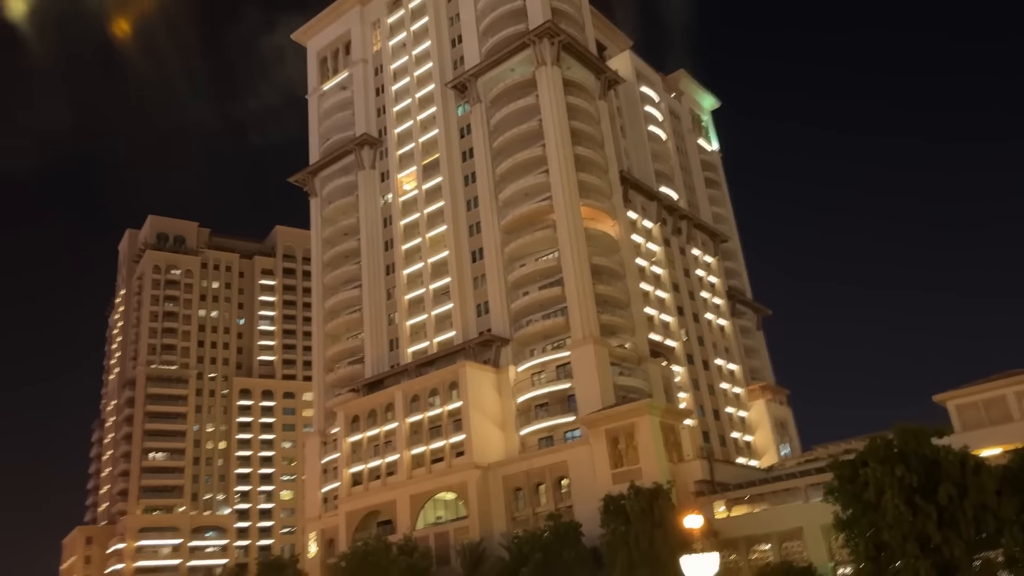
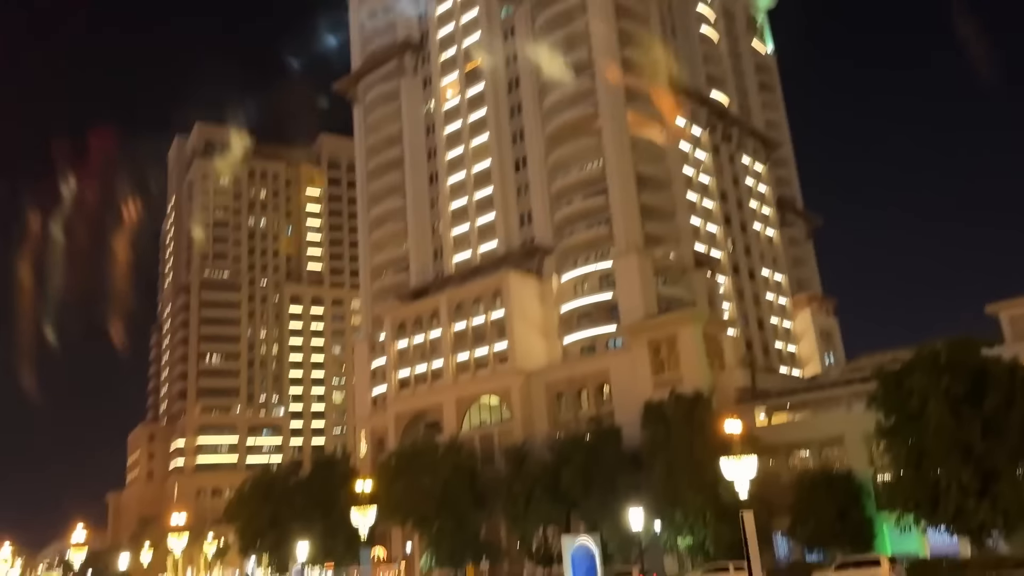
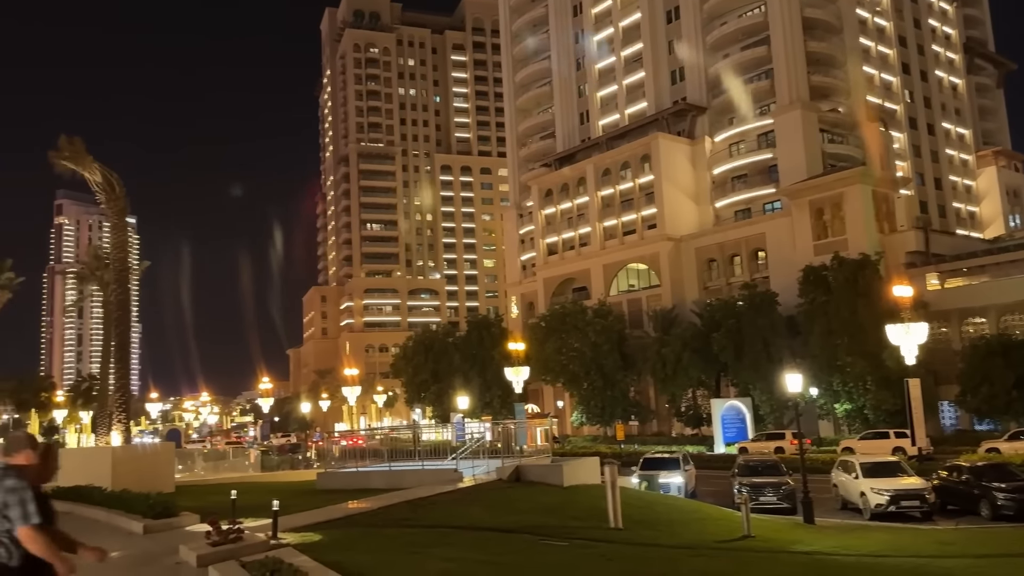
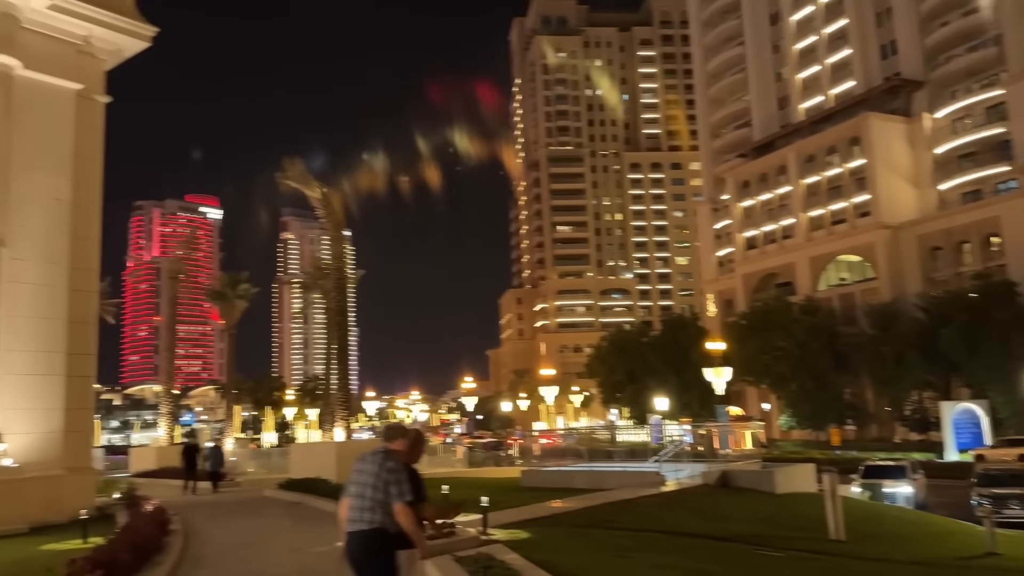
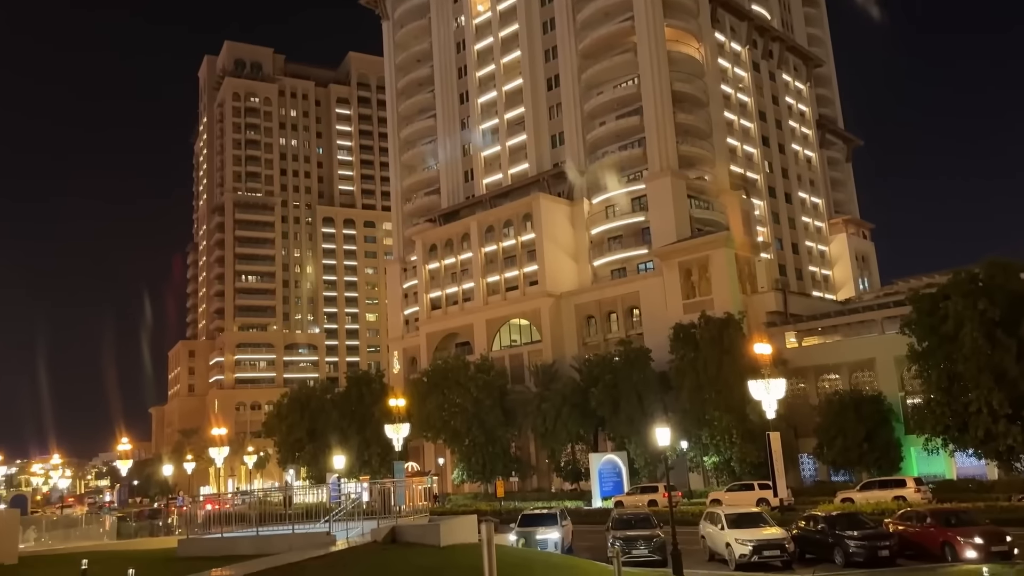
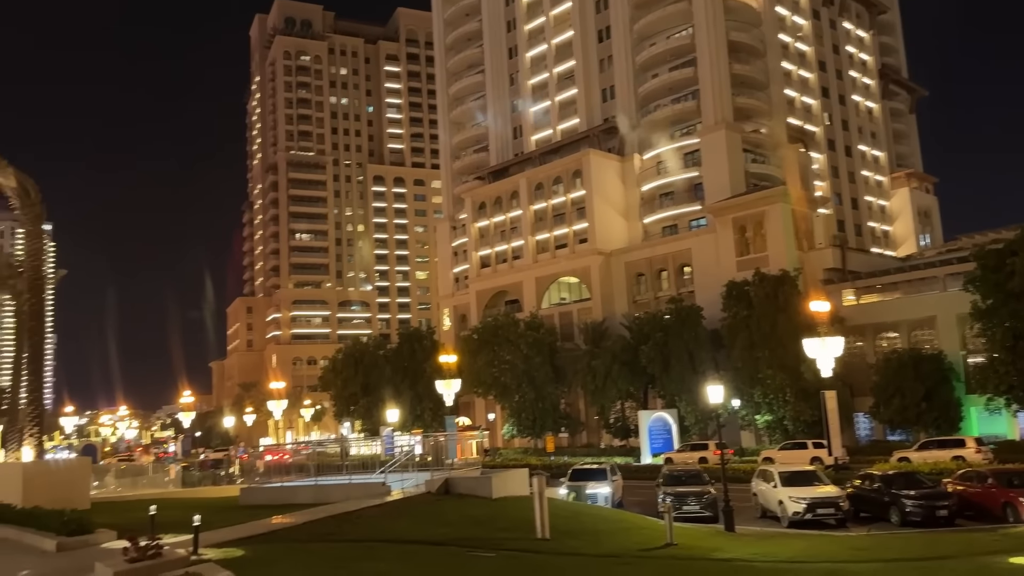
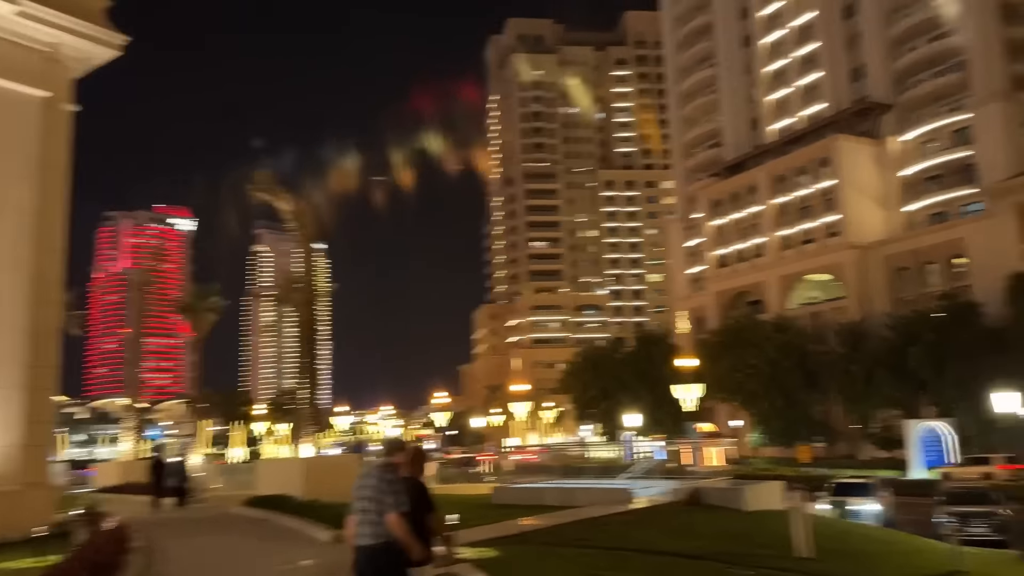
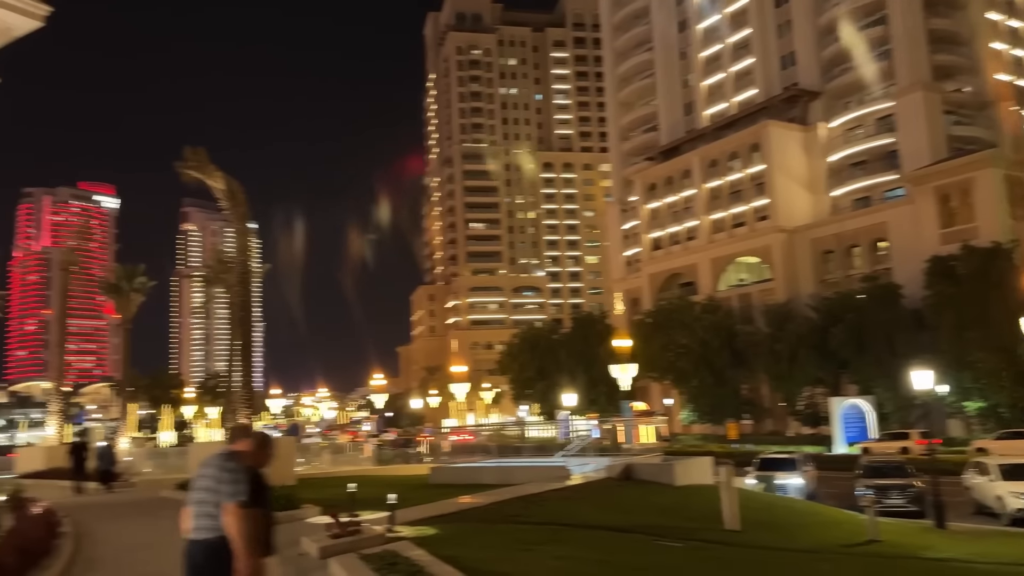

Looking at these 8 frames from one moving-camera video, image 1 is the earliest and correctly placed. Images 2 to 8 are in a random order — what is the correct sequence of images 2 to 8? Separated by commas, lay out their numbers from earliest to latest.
2, 5, 6, 3, 8, 4, 7
